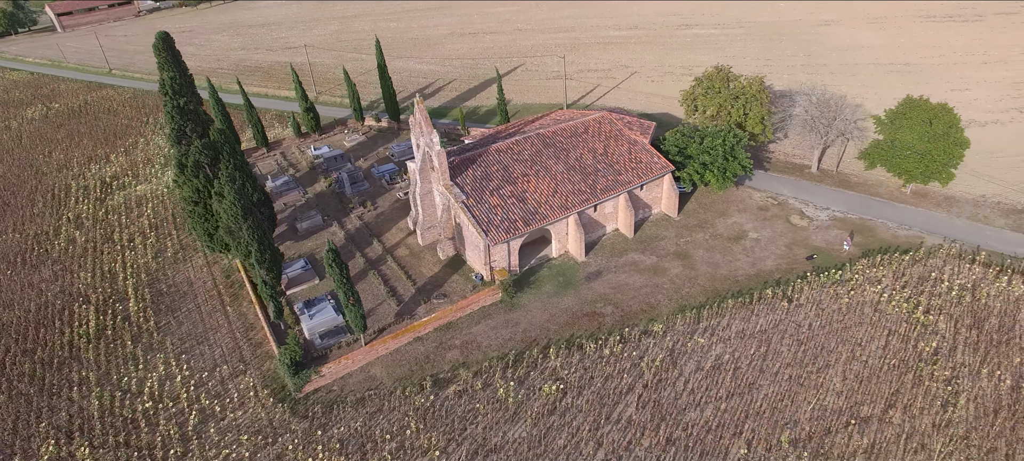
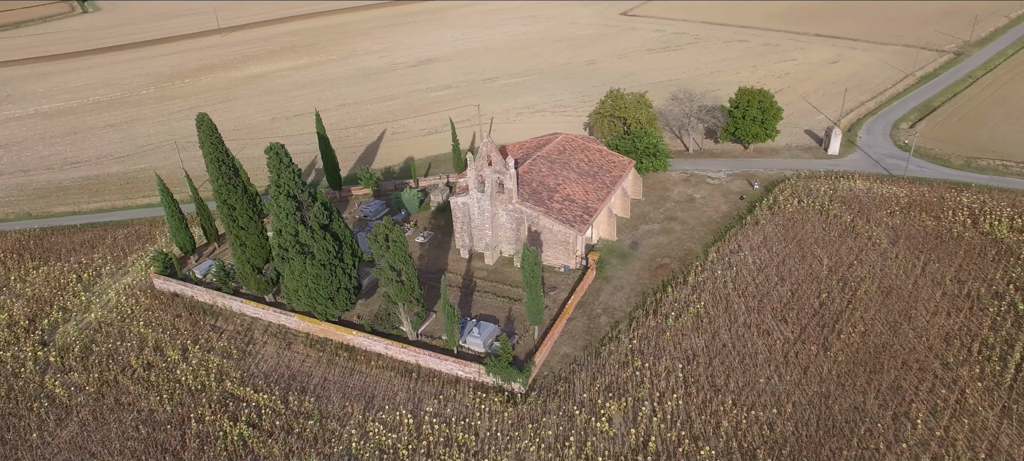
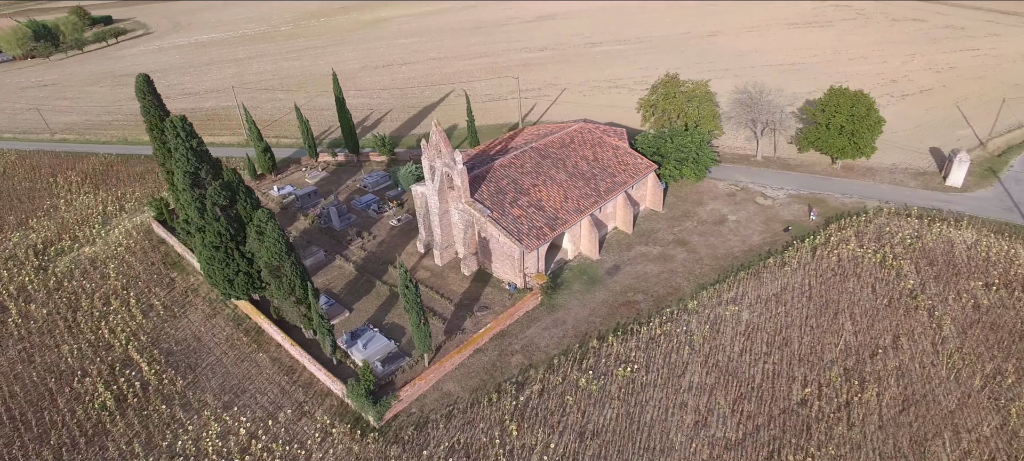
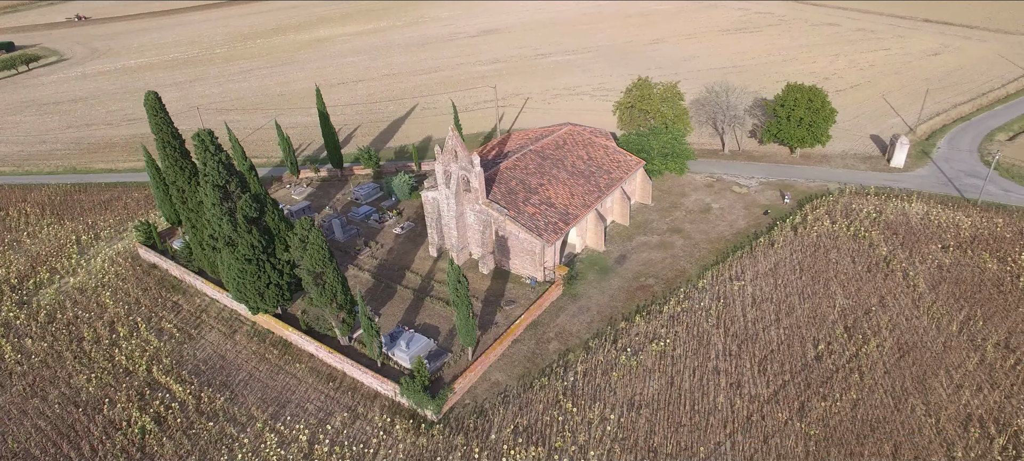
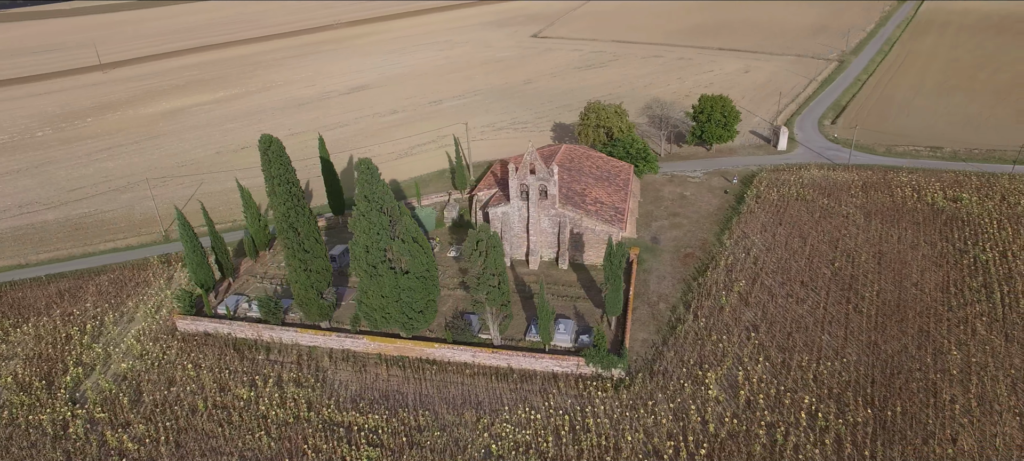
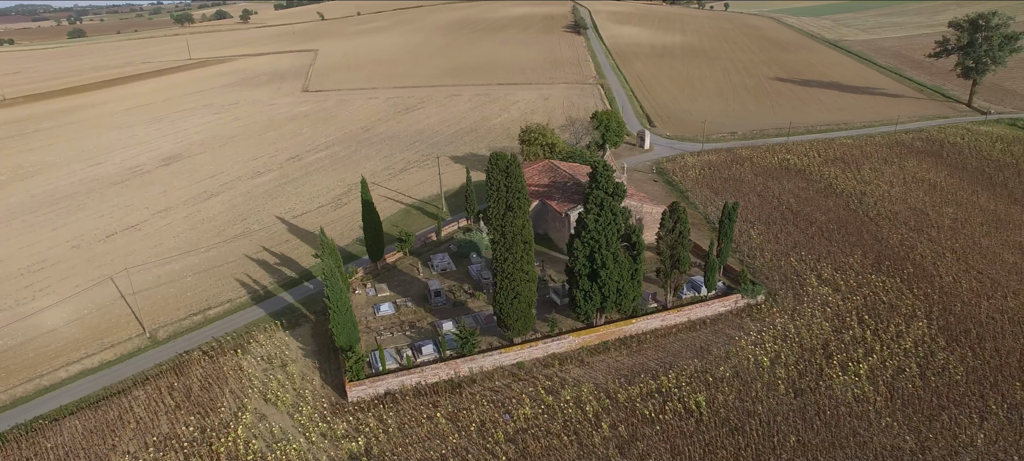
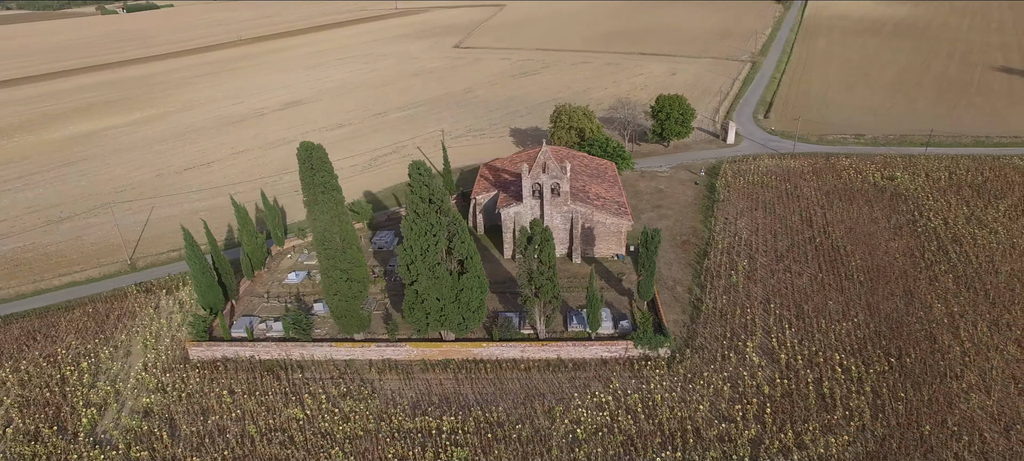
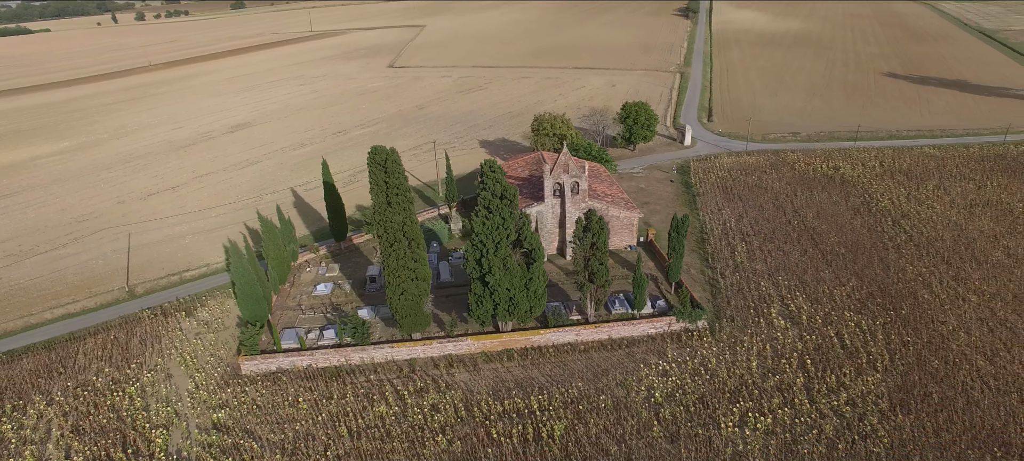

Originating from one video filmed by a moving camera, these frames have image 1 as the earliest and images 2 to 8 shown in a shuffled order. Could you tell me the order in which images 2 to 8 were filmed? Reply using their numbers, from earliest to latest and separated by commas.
3, 4, 2, 5, 7, 8, 6
